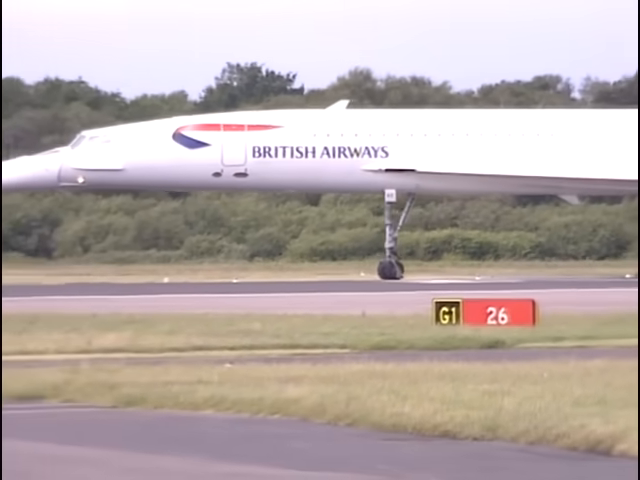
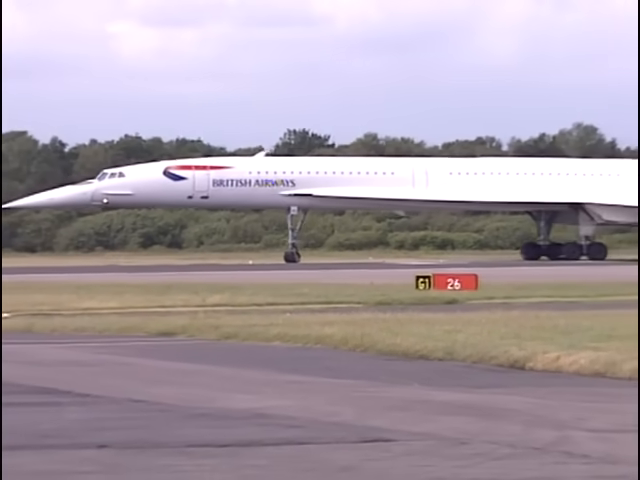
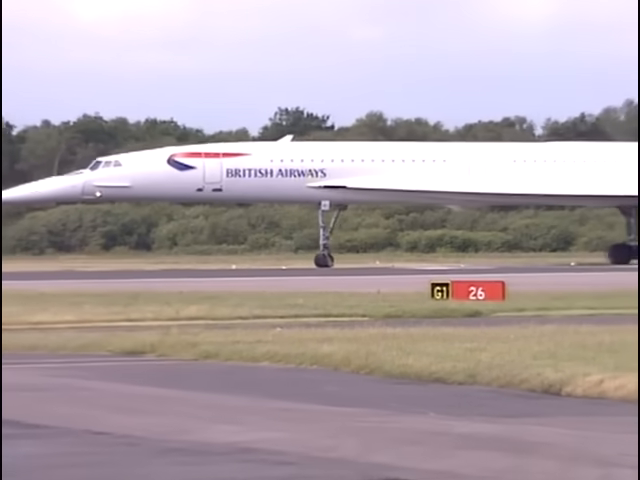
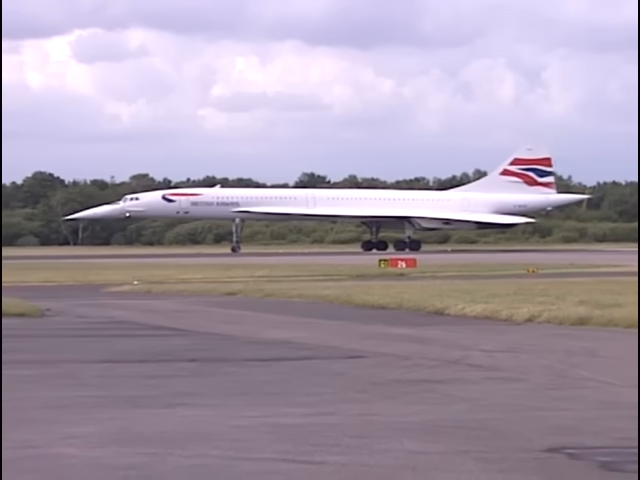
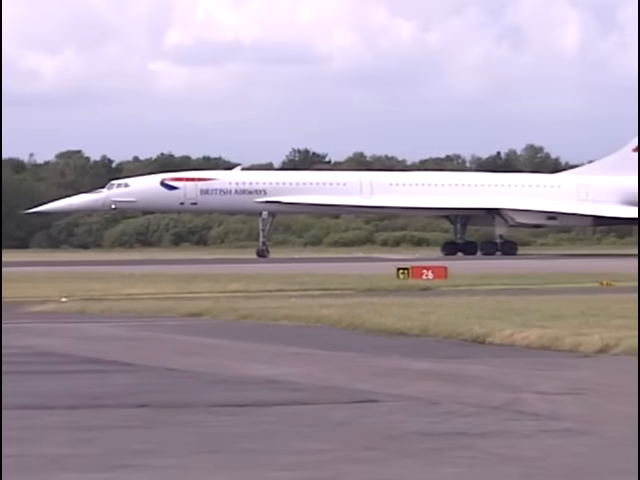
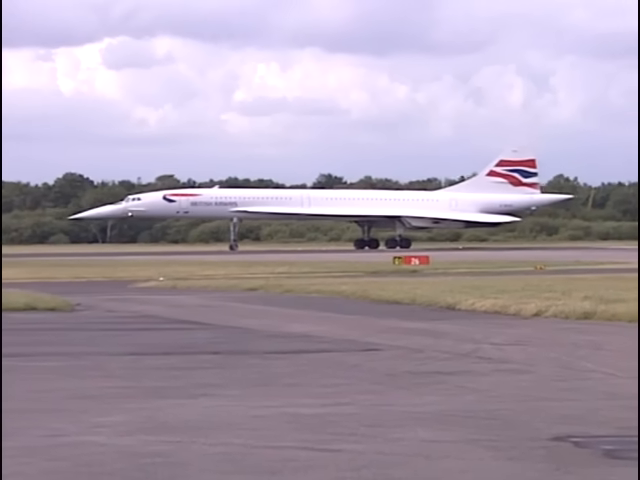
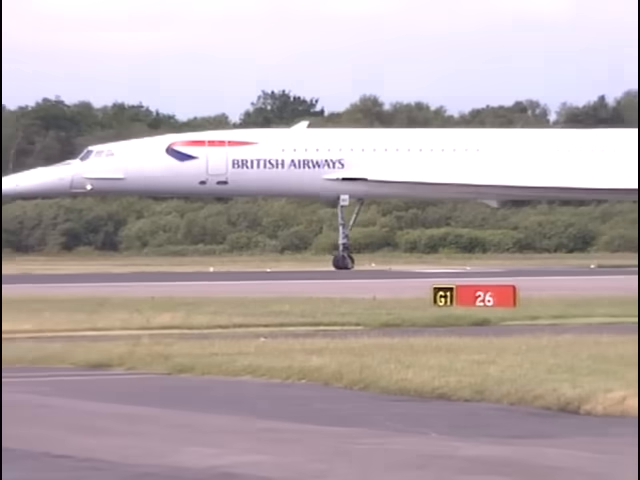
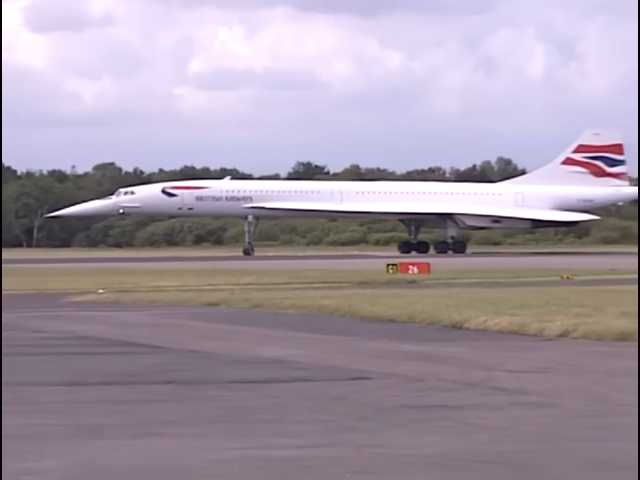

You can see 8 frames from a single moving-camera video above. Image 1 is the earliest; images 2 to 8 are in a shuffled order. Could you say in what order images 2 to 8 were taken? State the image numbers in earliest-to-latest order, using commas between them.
7, 3, 2, 5, 8, 4, 6
